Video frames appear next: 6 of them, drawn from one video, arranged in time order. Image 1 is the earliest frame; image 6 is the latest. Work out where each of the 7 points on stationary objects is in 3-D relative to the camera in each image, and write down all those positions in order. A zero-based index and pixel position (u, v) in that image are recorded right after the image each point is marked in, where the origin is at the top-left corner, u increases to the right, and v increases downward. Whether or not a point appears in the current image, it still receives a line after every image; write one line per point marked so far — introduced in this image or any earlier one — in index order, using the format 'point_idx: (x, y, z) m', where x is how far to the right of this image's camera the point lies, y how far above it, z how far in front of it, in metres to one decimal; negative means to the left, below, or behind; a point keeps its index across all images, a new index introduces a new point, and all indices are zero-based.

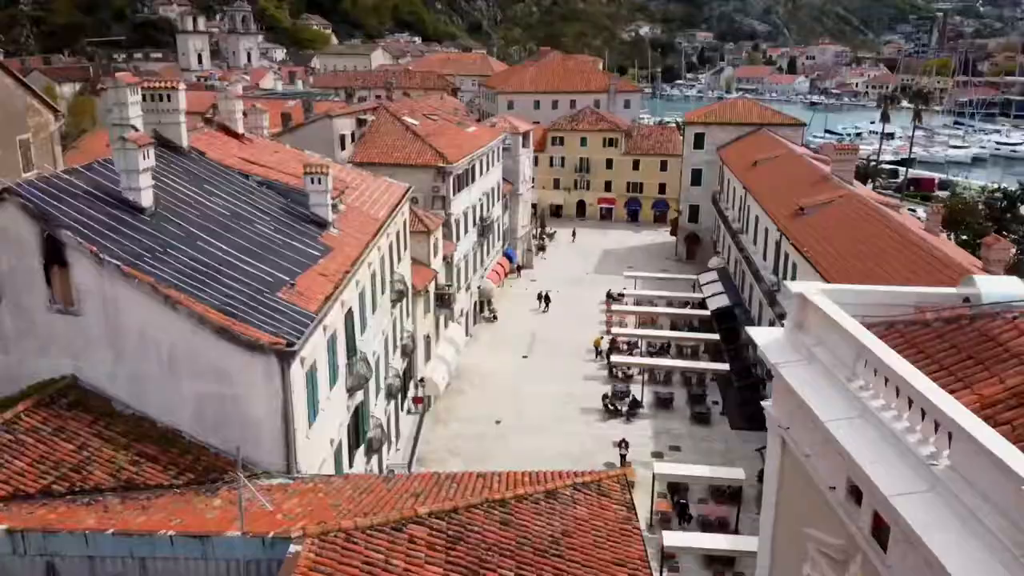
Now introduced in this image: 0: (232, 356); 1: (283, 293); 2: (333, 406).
0: (-5.3, -1.3, +14.4) m
1: (-4.9, -0.1, +16.3) m
2: (-4.2, -2.8, +18.0) m
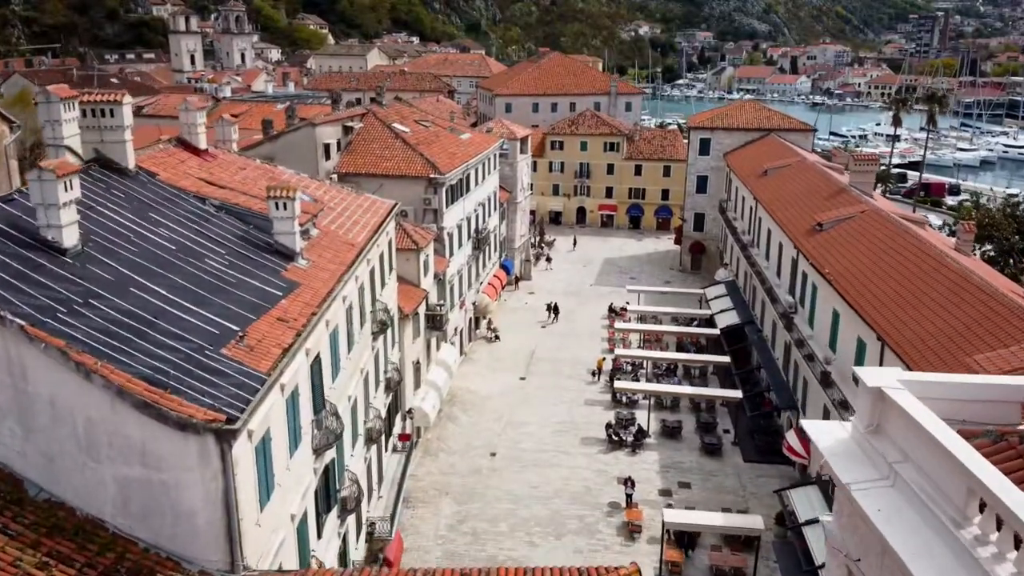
0: (-5.4, -2.3, +11.8) m
1: (-5.1, -1.1, +13.7) m
2: (-4.4, -3.7, +15.4) m
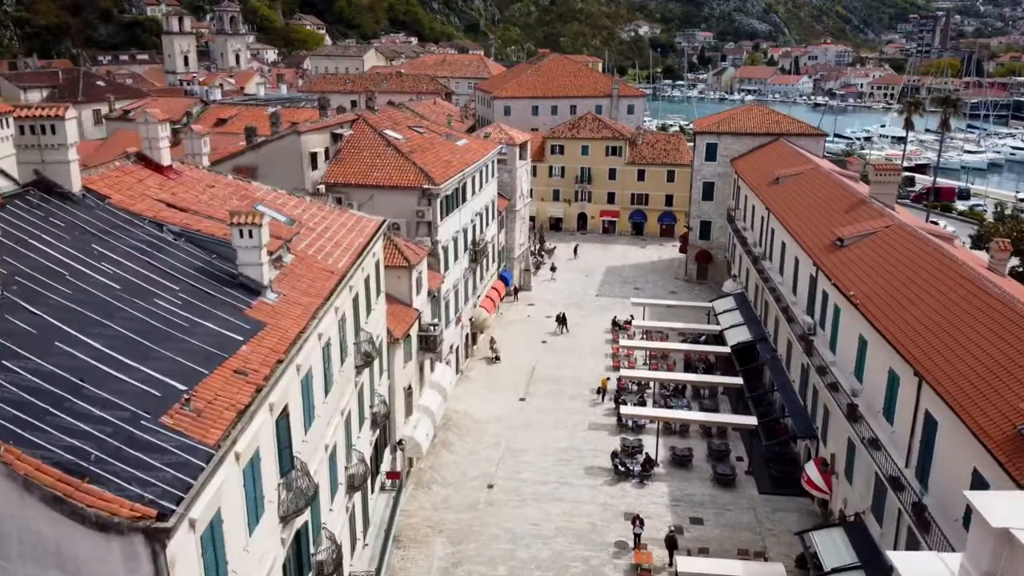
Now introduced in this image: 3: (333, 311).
0: (-5.5, -3.1, +9.6) m
1: (-5.1, -1.9, +11.5) m
2: (-4.4, -4.5, +13.2) m
3: (-4.3, -0.6, +18.6) m
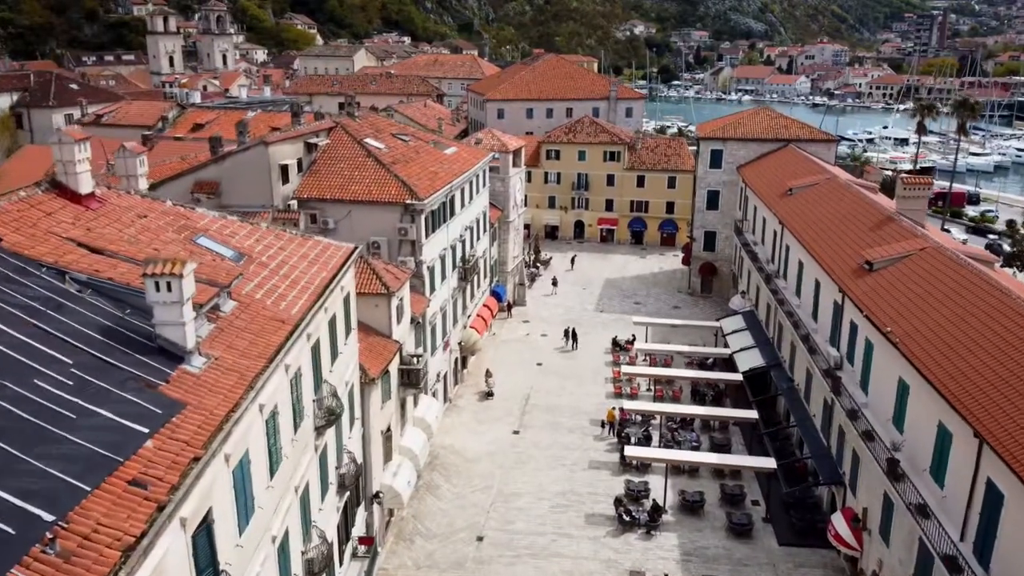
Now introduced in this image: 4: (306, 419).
0: (-5.6, -4.2, +6.4) m
1: (-5.3, -3.0, +8.3) m
2: (-4.6, -5.6, +9.9) m
3: (-4.6, -1.7, +15.4) m
4: (-4.6, -2.9, +17.0) m
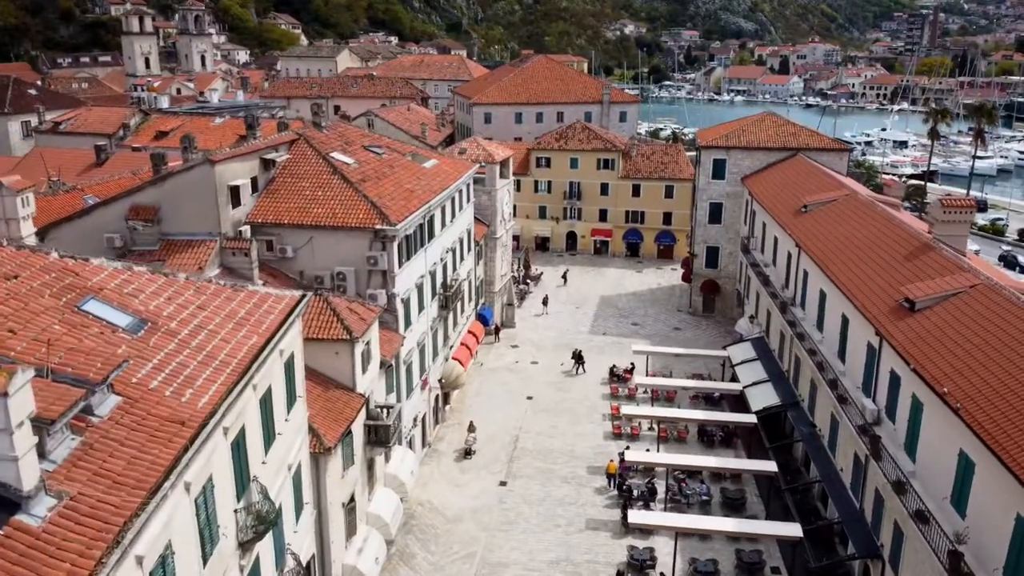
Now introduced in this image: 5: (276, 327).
0: (-5.9, -5.6, +2.4) m
1: (-5.6, -4.4, +4.4) m
2: (-4.9, -7.0, +6.0) m
3: (-4.9, -3.0, +11.4) m
4: (-4.9, -4.3, +13.1) m
5: (-5.0, -0.9, +16.0) m
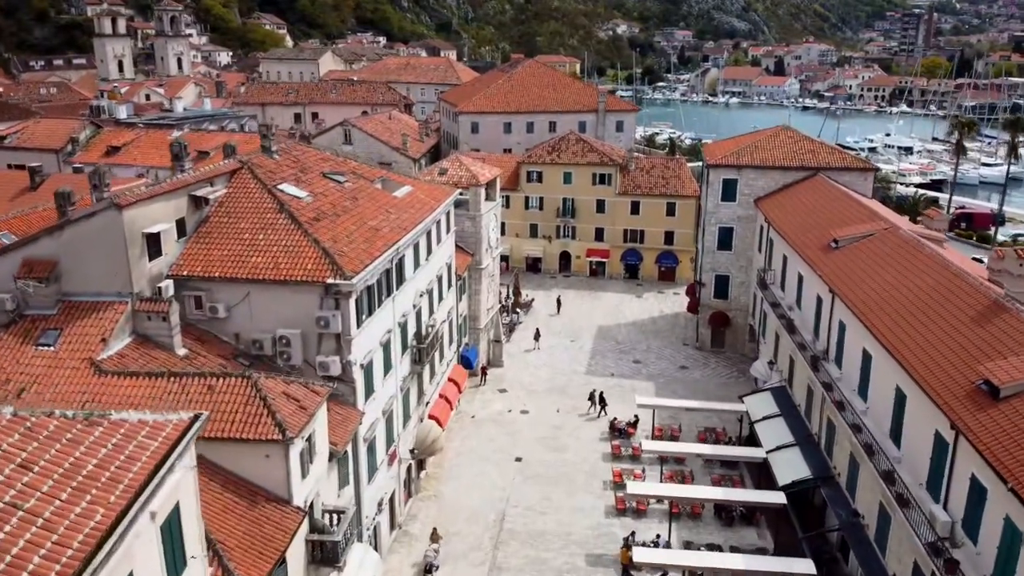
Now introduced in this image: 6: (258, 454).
0: (-6.1, -7.6, -2.6) m
1: (-5.9, -6.4, -0.6) m
2: (-5.2, -9.1, +1.0) m
3: (-5.3, -5.1, +6.5) m
4: (-5.3, -6.3, +8.1) m
5: (-5.4, -2.9, +11.0) m
6: (-6.0, -4.0, +18.4) m
